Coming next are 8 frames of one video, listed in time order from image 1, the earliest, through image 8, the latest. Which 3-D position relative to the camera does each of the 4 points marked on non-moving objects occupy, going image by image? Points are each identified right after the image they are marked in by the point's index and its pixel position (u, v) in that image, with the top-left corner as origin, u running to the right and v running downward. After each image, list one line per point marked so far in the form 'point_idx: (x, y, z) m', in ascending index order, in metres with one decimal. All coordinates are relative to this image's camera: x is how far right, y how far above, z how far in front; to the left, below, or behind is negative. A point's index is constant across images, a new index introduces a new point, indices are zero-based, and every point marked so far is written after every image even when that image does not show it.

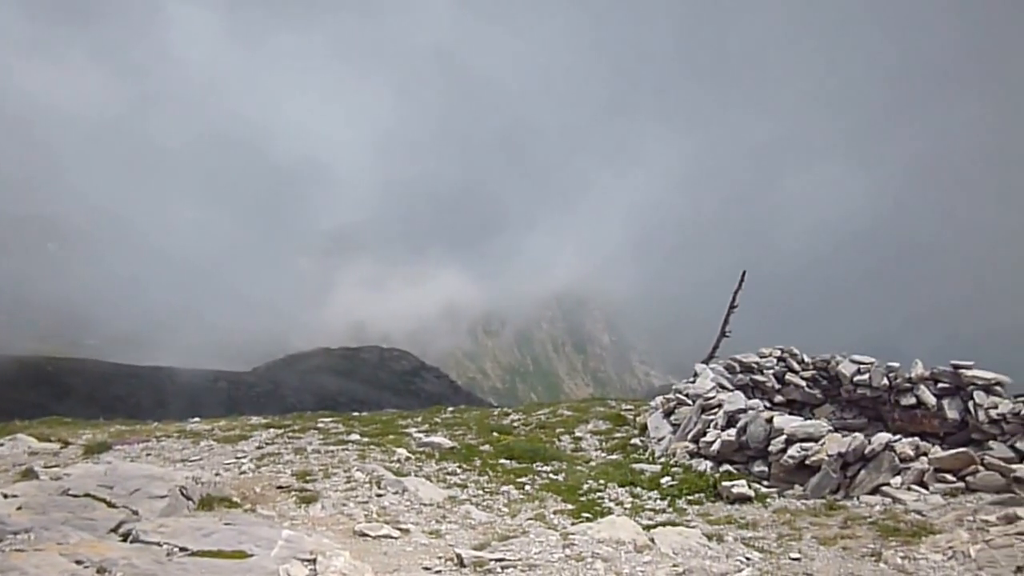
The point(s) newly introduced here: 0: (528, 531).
0: (+0.5, -6.6, +19.5) m
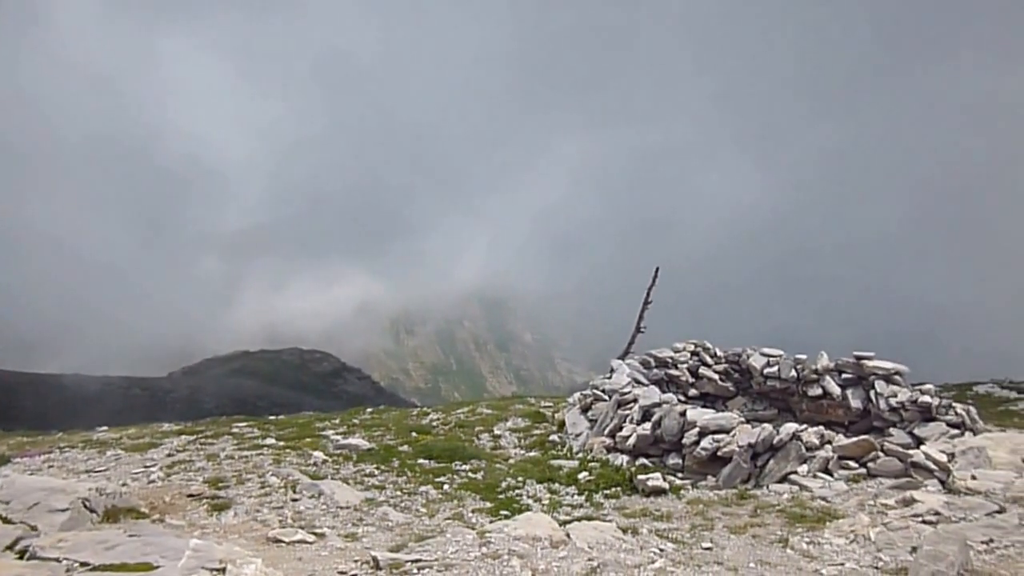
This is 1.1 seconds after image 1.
0: (-1.8, -6.7, +19.5) m
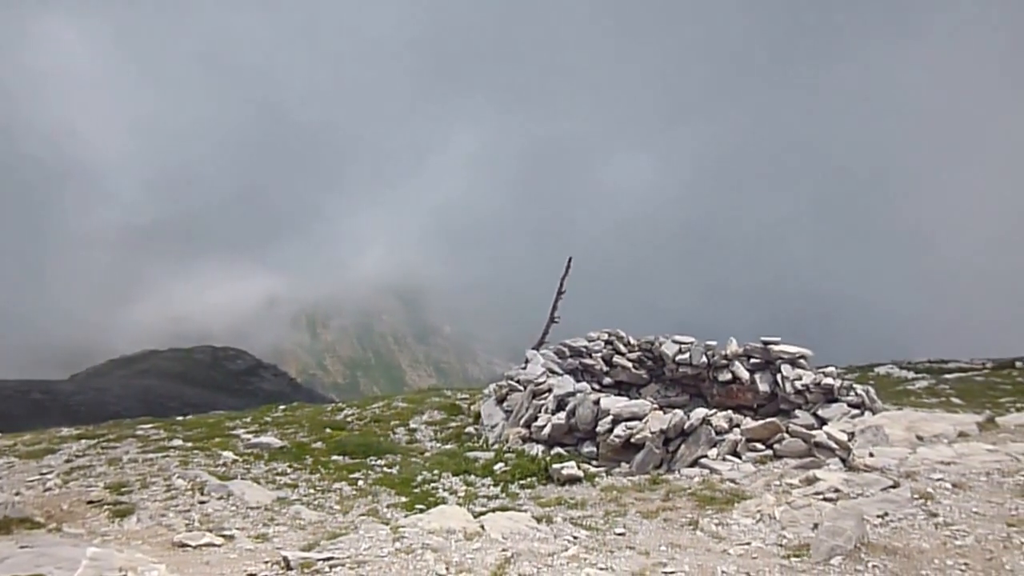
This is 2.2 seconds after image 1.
0: (-4.1, -6.5, +19.1) m
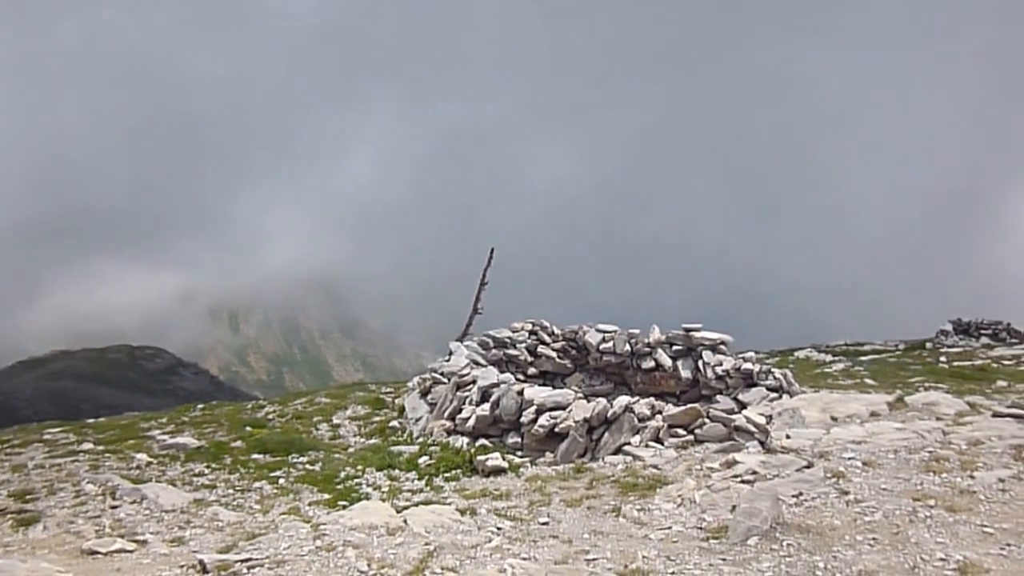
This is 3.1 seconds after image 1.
0: (-6.1, -6.3, +18.7) m
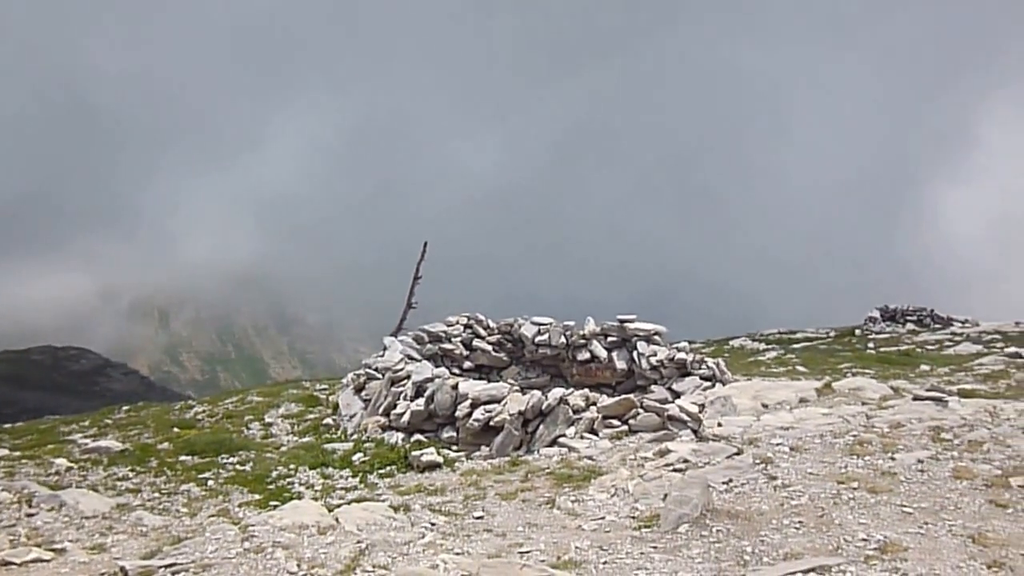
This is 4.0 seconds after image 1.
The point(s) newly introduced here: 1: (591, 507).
0: (-7.8, -6.2, +18.2) m
1: (+2.1, -5.7, +18.7) m
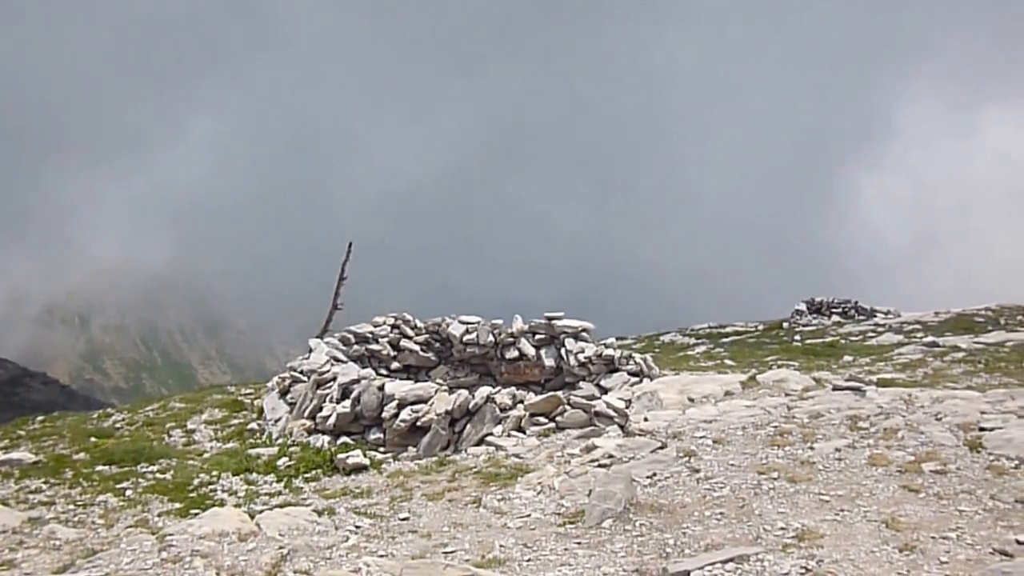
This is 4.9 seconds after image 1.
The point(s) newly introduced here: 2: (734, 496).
0: (-9.8, -6.3, +17.8) m
1: (+0.1, -5.7, +18.7) m
2: (+5.7, -5.3, +18.3) m
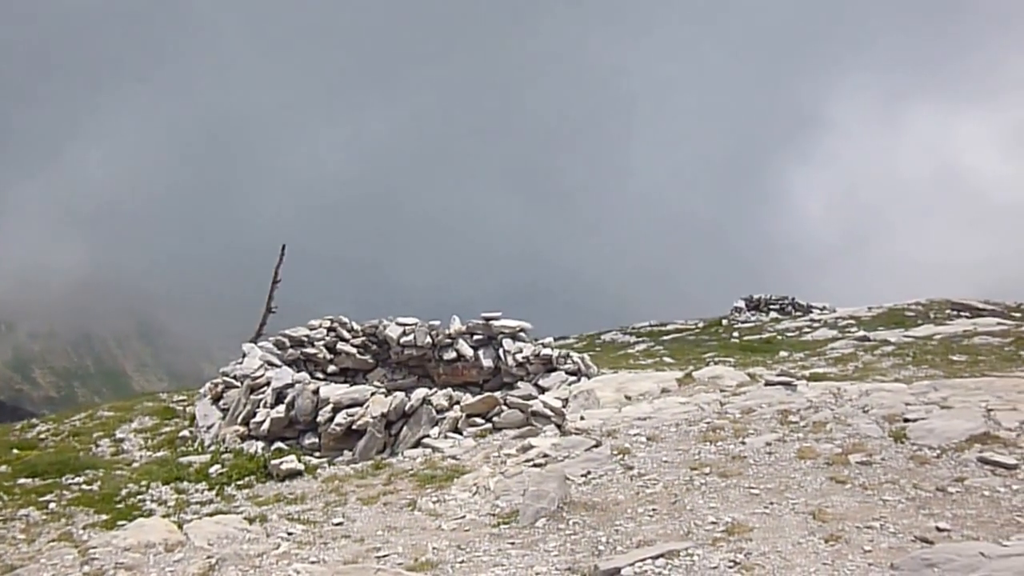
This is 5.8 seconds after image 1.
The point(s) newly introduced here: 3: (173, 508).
0: (-11.4, -6.5, +17.3) m
1: (-1.6, -5.7, +18.6) m
2: (+4.0, -5.3, +18.5) m
3: (-9.0, -5.8, +18.8) m
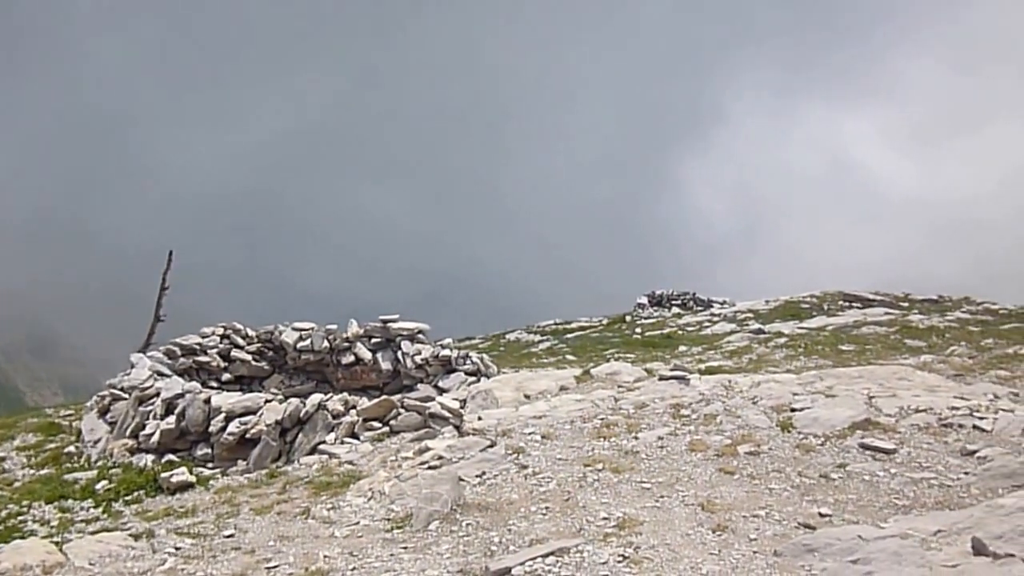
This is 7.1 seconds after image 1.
0: (-14.1, -6.9, +16.7) m
1: (-4.4, -5.9, +18.6) m
2: (+1.2, -5.3, +18.8) m
3: (-11.7, -6.1, +18.3) m
